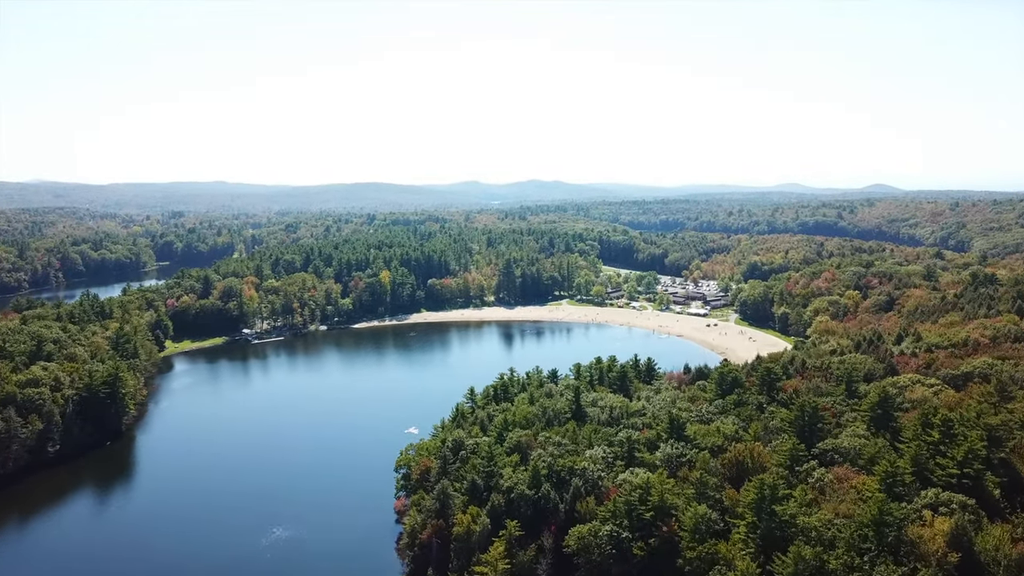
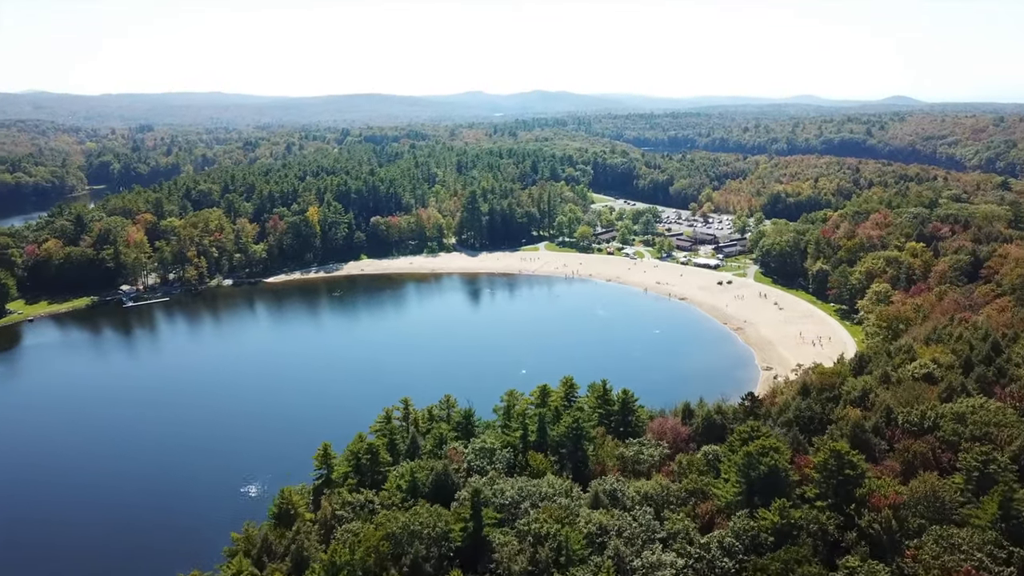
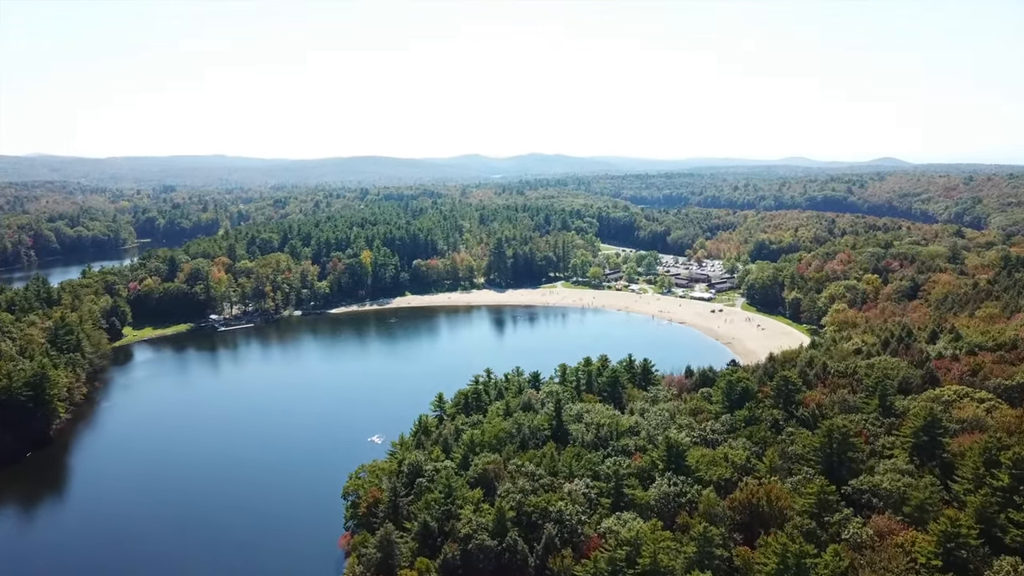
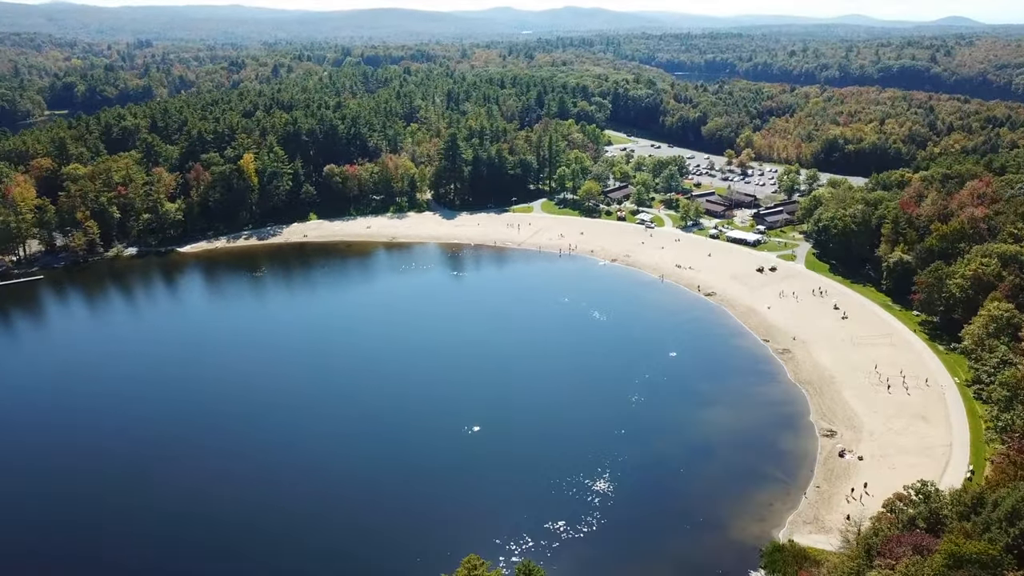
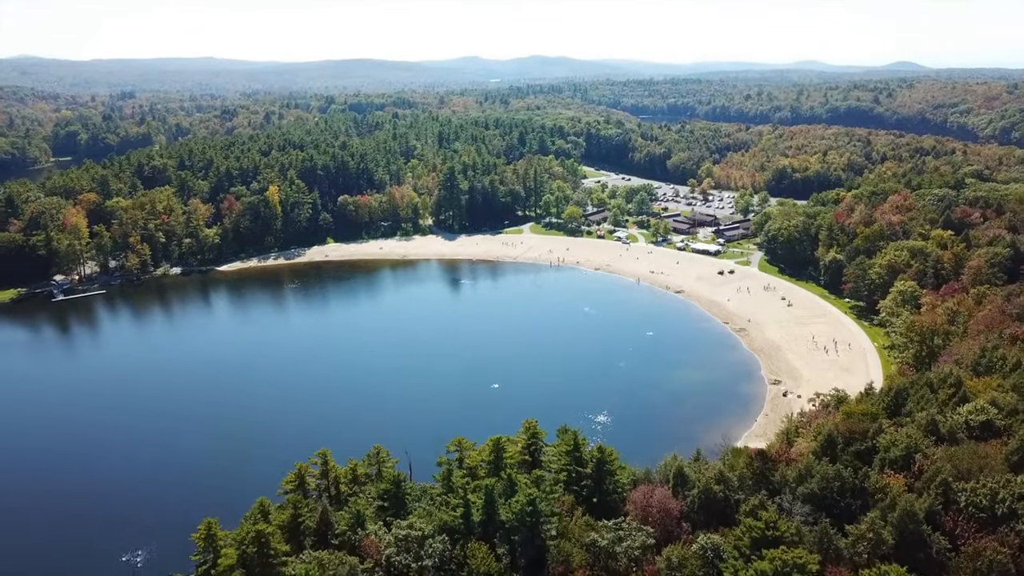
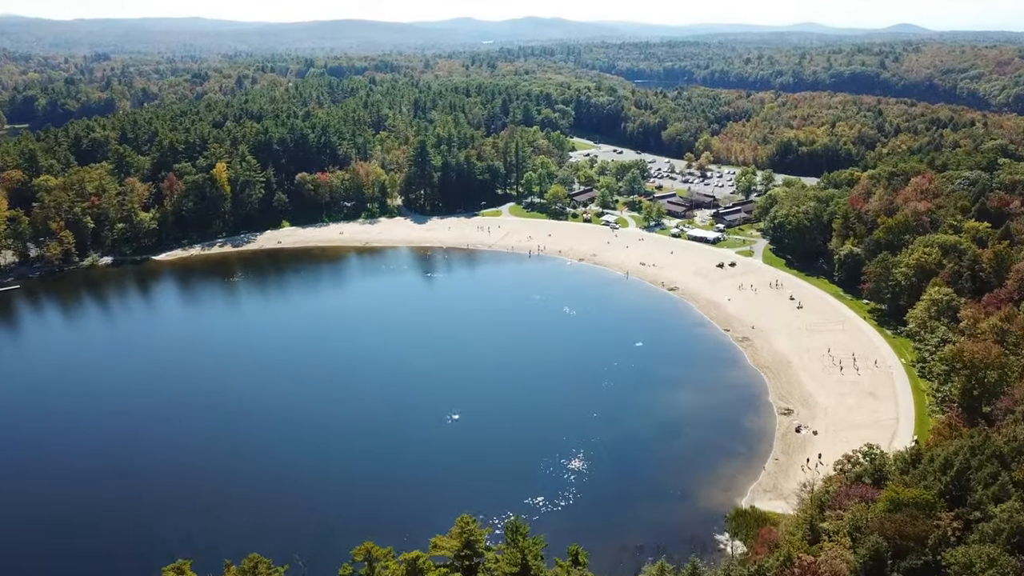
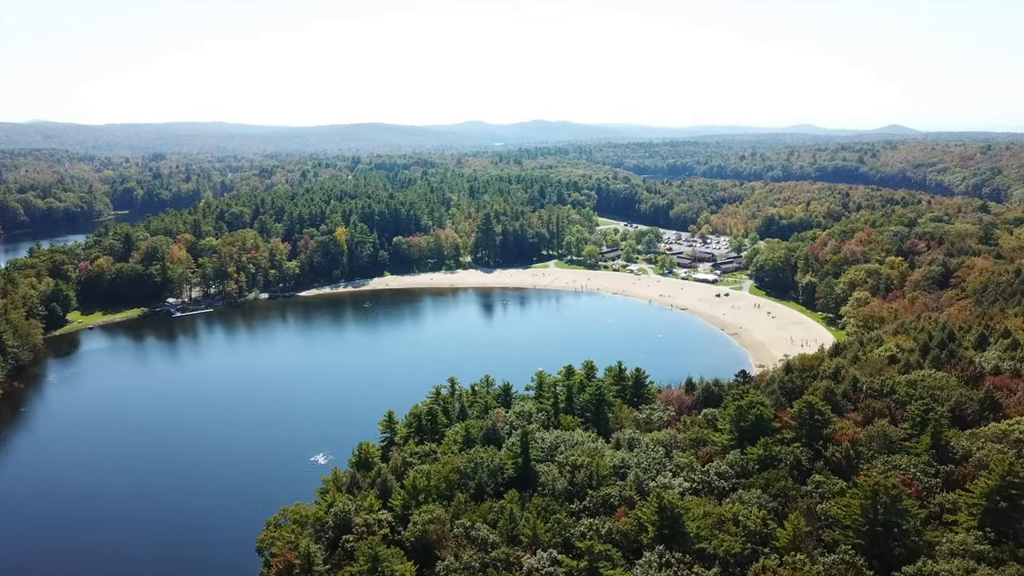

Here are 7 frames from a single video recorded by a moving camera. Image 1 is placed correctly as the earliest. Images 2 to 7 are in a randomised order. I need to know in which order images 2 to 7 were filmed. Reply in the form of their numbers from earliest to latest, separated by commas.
3, 7, 2, 5, 6, 4
